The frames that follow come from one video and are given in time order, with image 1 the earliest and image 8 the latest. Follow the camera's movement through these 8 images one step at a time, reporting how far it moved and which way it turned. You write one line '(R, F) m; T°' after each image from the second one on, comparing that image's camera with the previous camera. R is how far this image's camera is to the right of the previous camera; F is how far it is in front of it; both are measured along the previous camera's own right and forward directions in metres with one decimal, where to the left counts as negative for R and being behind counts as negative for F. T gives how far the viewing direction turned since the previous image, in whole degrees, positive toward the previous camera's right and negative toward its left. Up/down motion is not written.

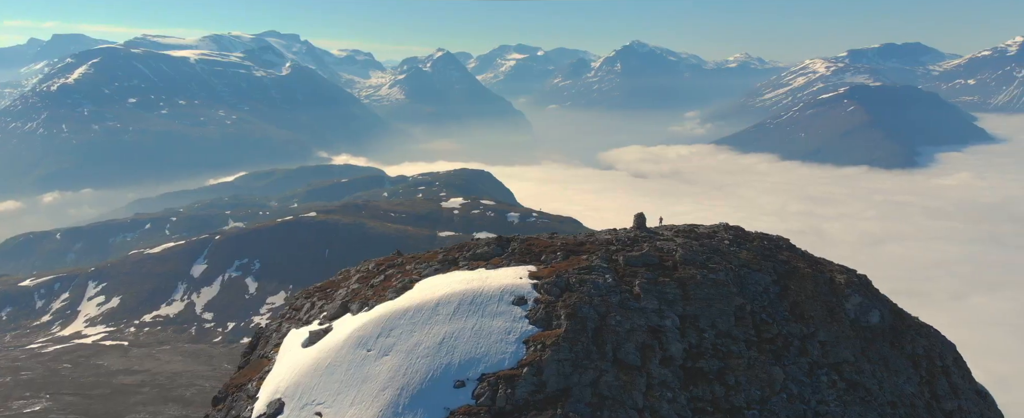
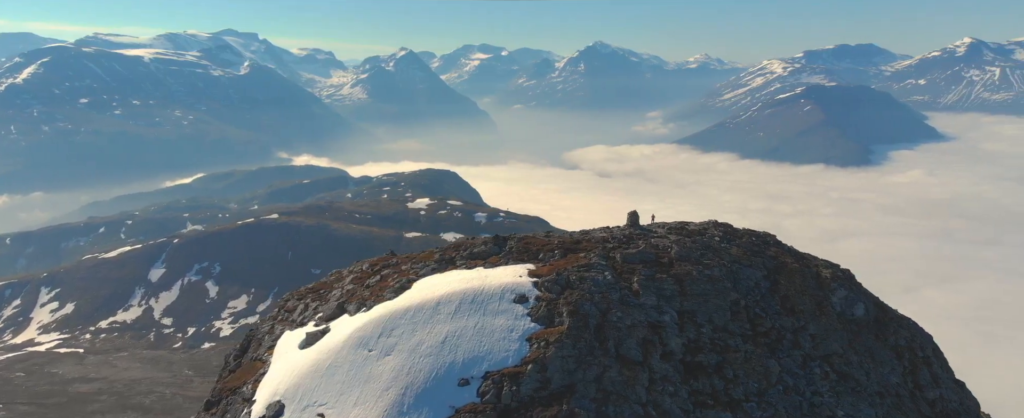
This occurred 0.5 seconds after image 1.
(-3.0, -0.3) m; +3°
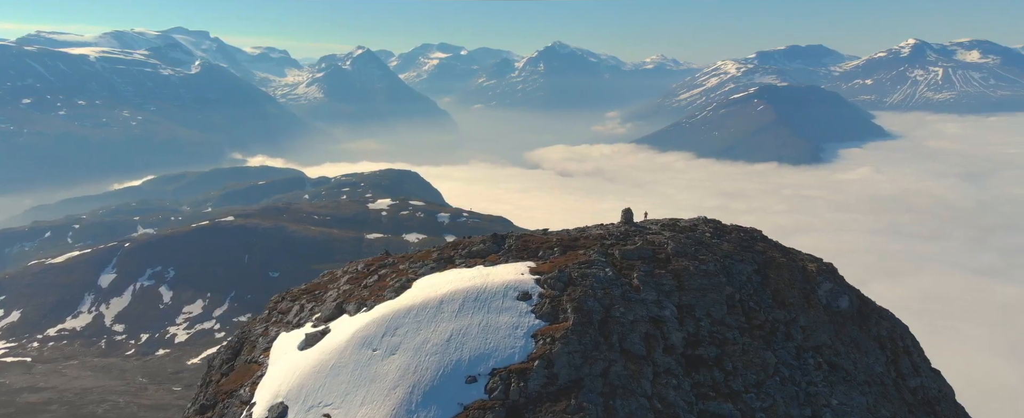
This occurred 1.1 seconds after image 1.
(-3.5, -0.5) m; +3°
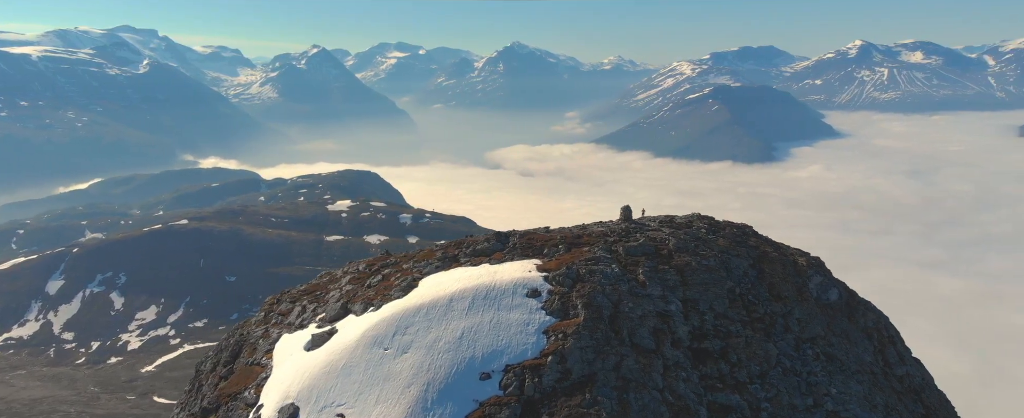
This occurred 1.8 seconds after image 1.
(-4.0, -0.6) m; +3°
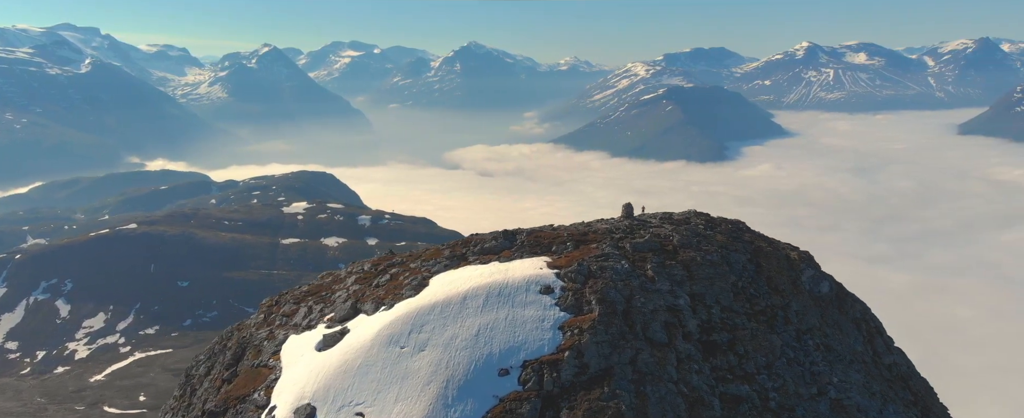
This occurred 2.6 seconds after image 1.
(-4.7, -0.7) m; +3°
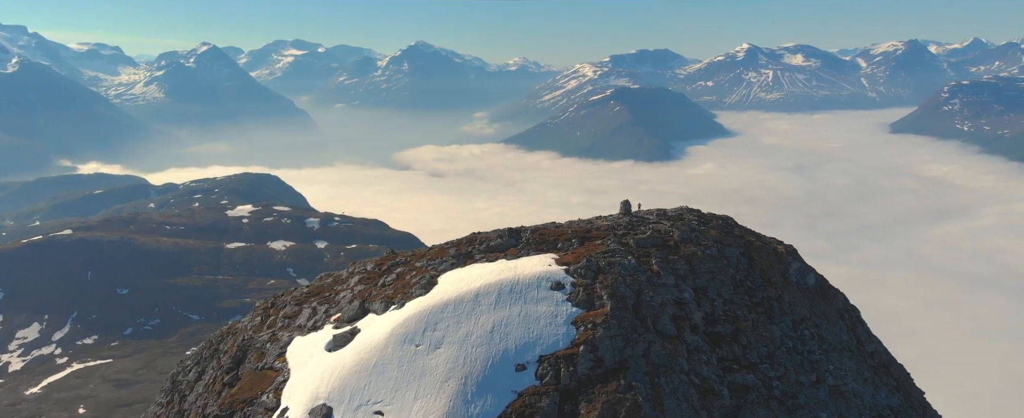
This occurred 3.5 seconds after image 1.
(-5.2, -0.8) m; +3°
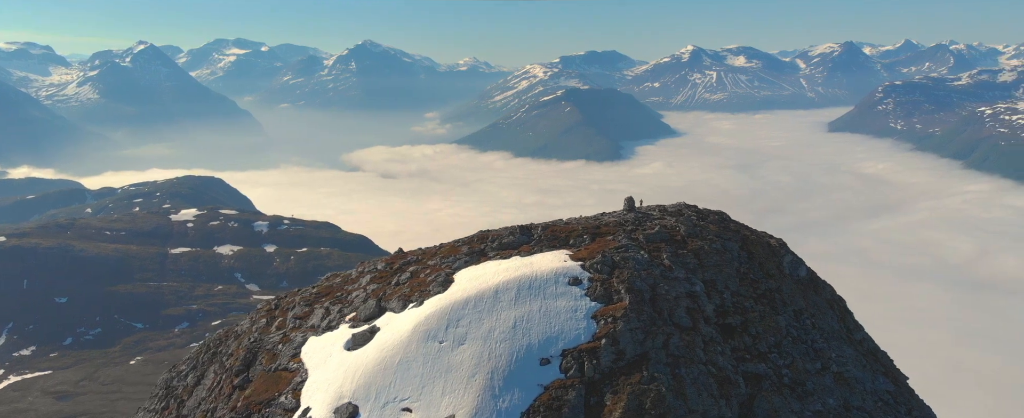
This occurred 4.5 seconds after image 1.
(-5.7, -0.8) m; +3°
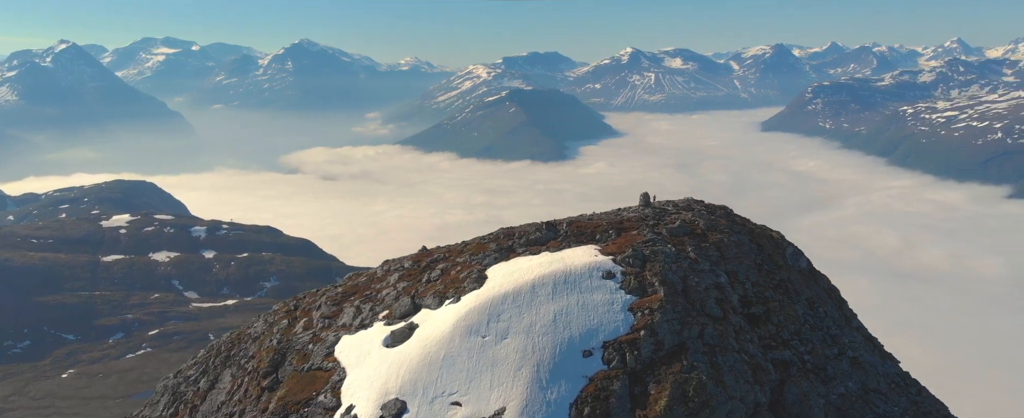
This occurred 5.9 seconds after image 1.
(-8.0, -1.1) m; +4°
